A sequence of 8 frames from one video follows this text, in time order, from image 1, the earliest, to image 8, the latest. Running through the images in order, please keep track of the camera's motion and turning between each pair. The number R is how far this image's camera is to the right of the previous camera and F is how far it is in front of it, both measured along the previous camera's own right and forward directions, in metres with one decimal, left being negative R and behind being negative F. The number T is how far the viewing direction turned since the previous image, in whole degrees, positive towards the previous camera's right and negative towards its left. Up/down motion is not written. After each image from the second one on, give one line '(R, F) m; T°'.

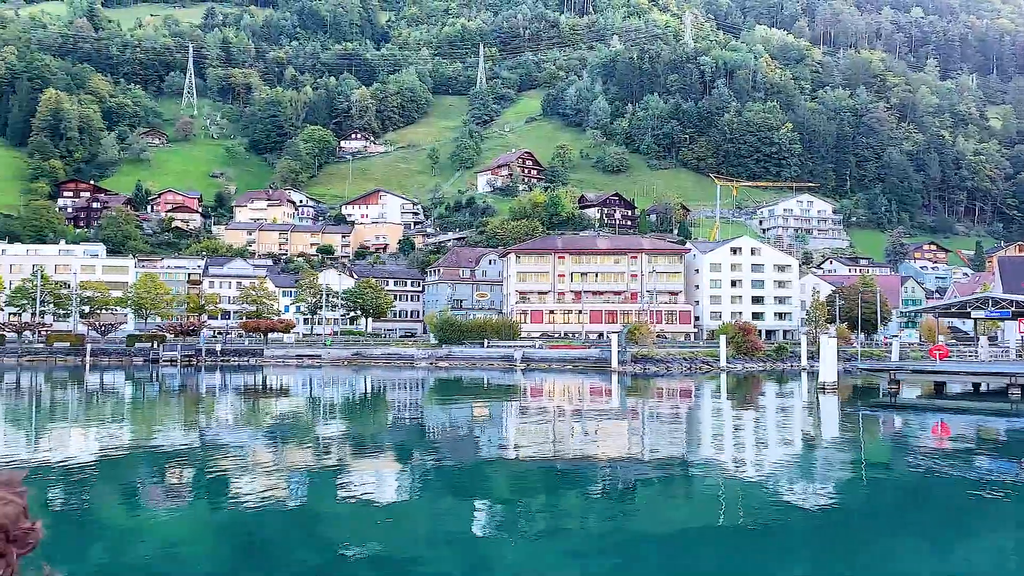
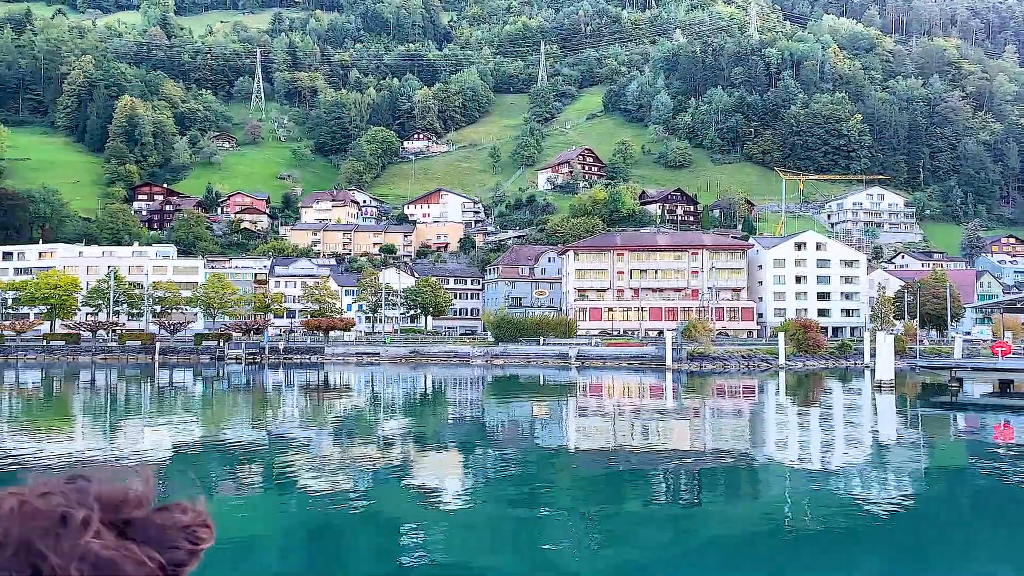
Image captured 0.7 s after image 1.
(+0.5, -0.1) m; -4°
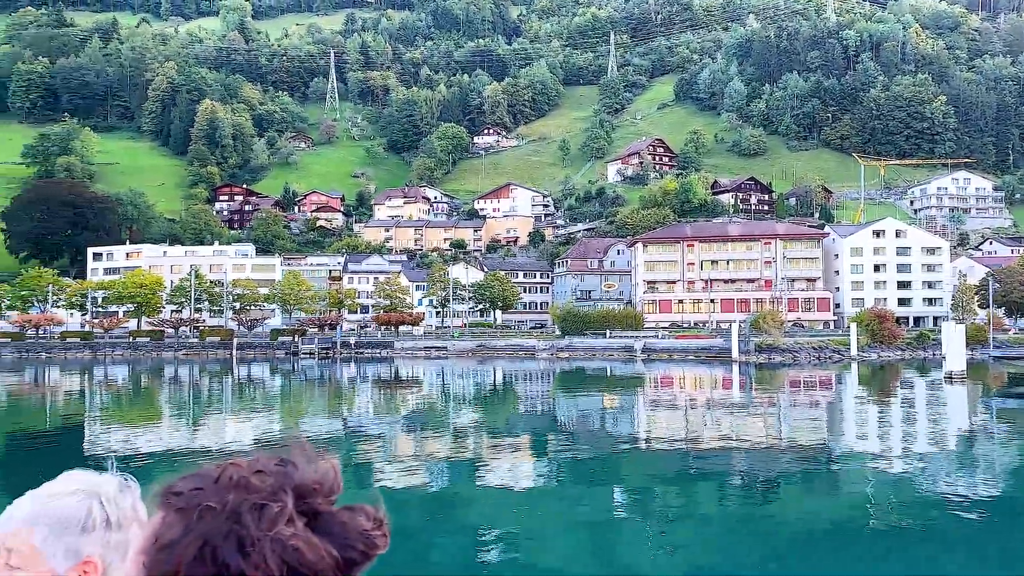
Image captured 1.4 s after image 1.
(+0.5, -0.2) m; -5°
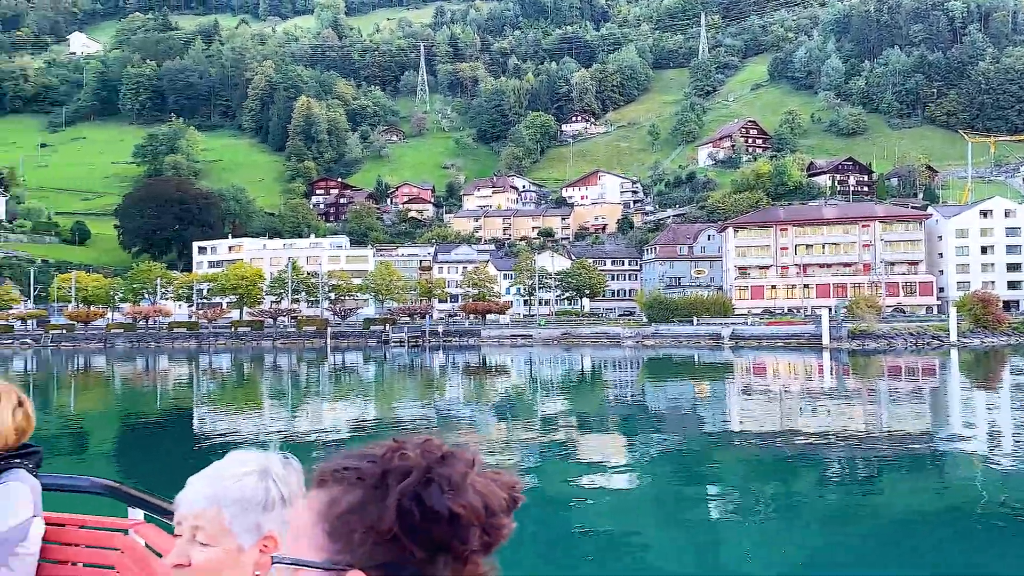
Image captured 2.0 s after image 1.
(+0.5, -0.3) m; -6°
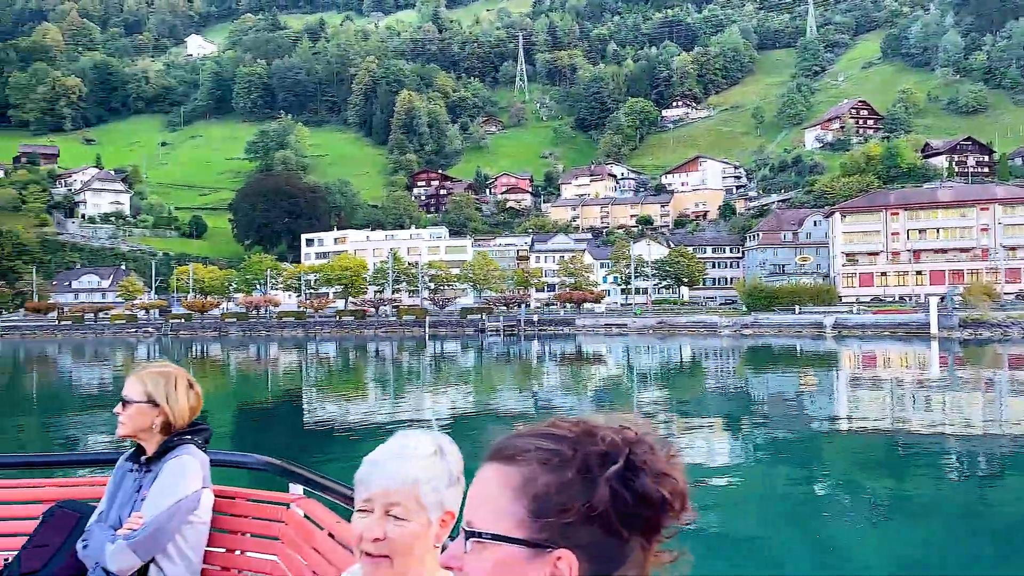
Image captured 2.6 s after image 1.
(+0.4, -0.2) m; -7°
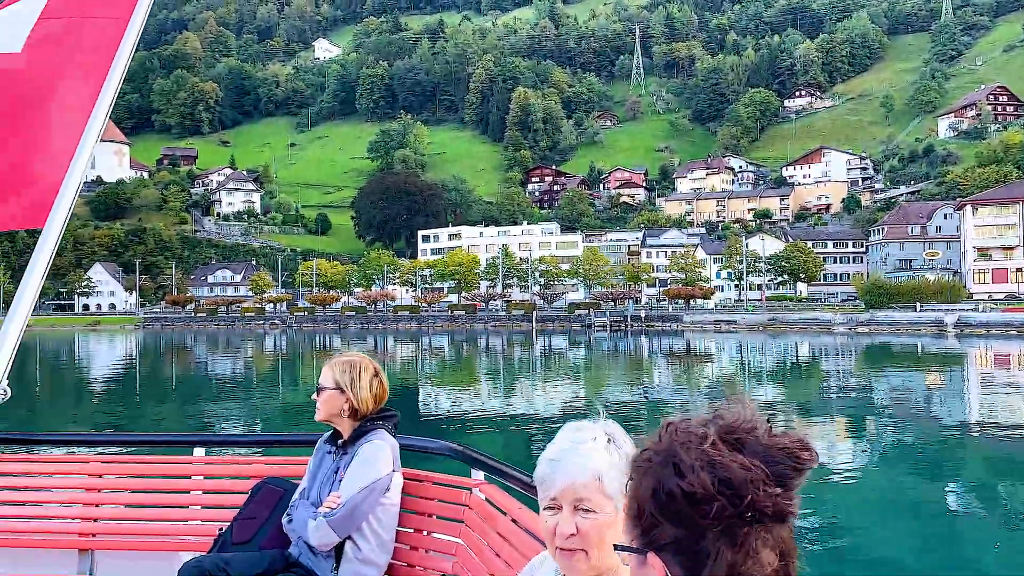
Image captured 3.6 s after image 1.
(+0.7, -0.2) m; -8°
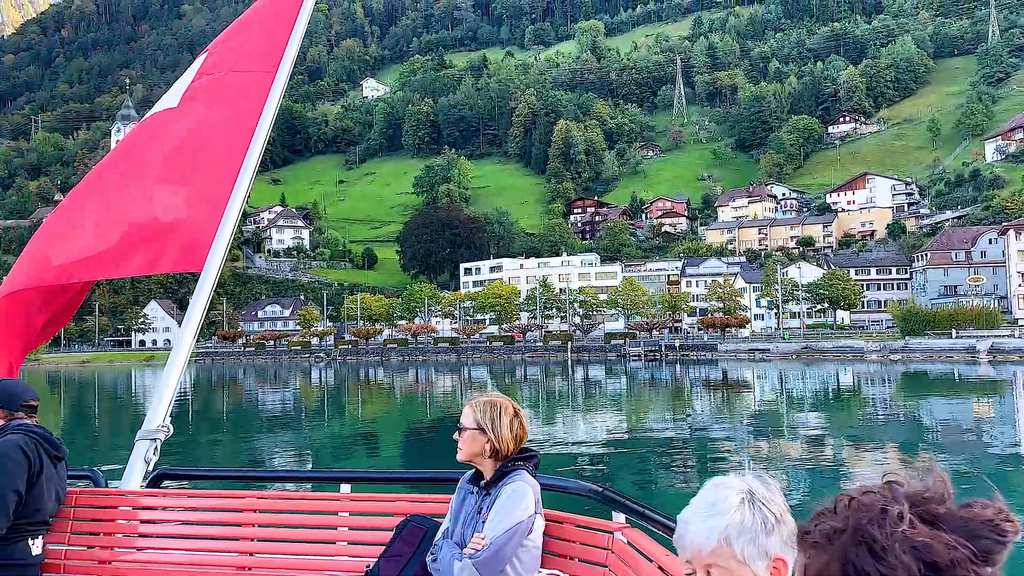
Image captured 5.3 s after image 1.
(+0.9, -0.8) m; -3°
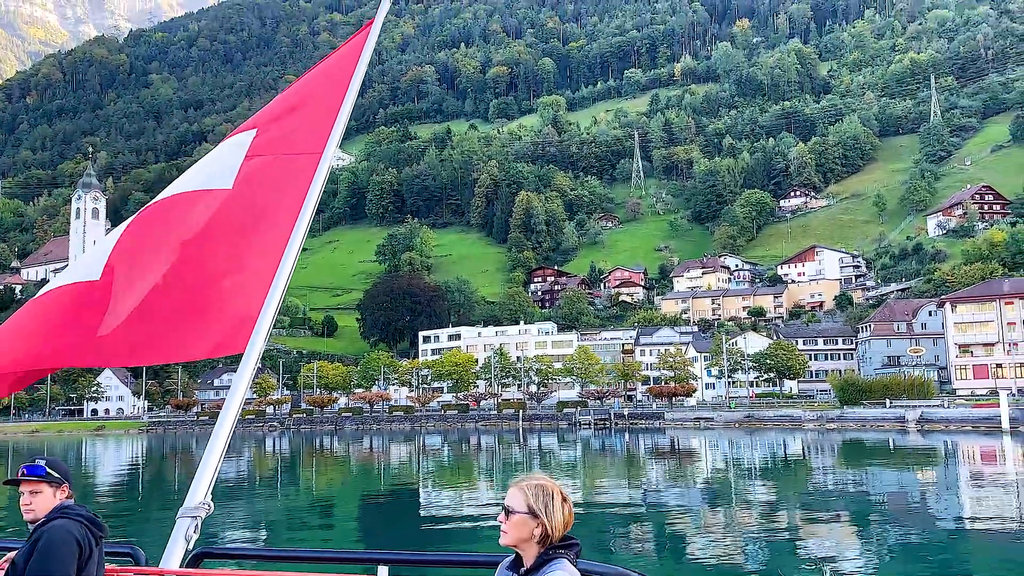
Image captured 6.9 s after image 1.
(+0.8, -1.1) m; +2°
